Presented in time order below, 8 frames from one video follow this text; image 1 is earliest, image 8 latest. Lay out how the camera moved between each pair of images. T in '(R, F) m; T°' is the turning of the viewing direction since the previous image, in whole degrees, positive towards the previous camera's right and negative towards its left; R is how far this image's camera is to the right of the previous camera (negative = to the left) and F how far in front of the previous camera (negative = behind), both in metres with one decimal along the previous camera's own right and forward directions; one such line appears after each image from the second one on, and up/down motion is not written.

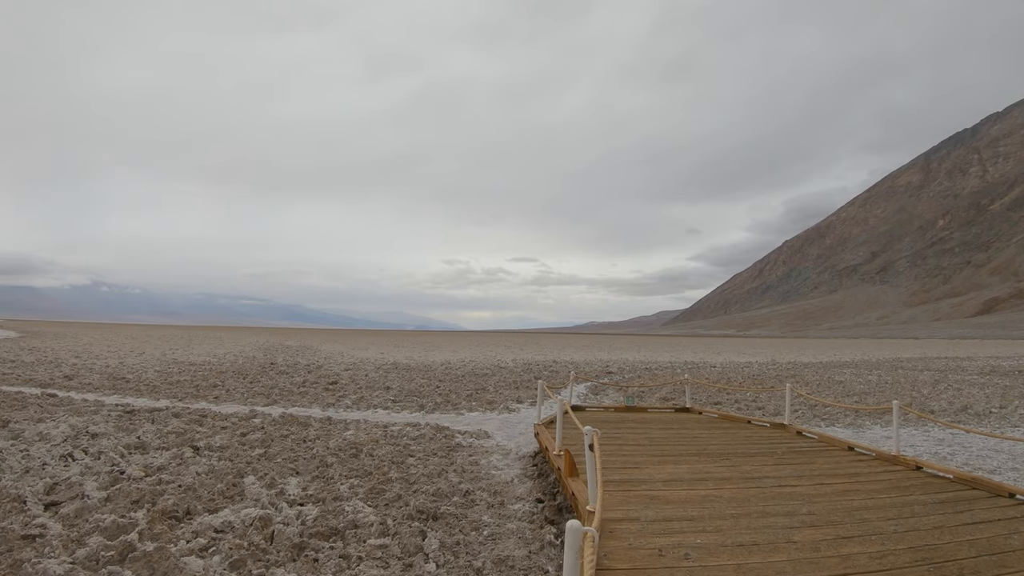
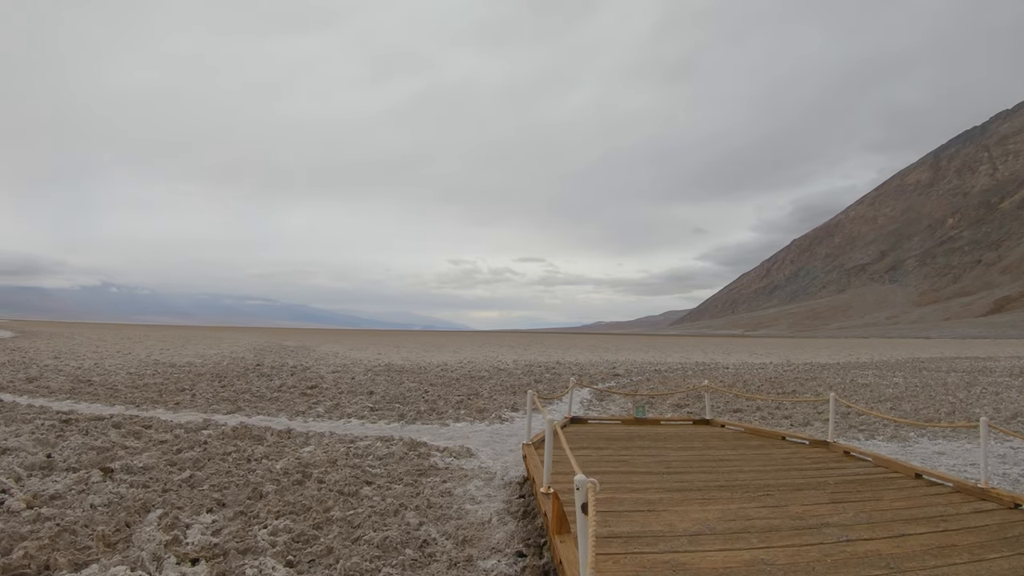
(+0.3, +1.4) m; -1°
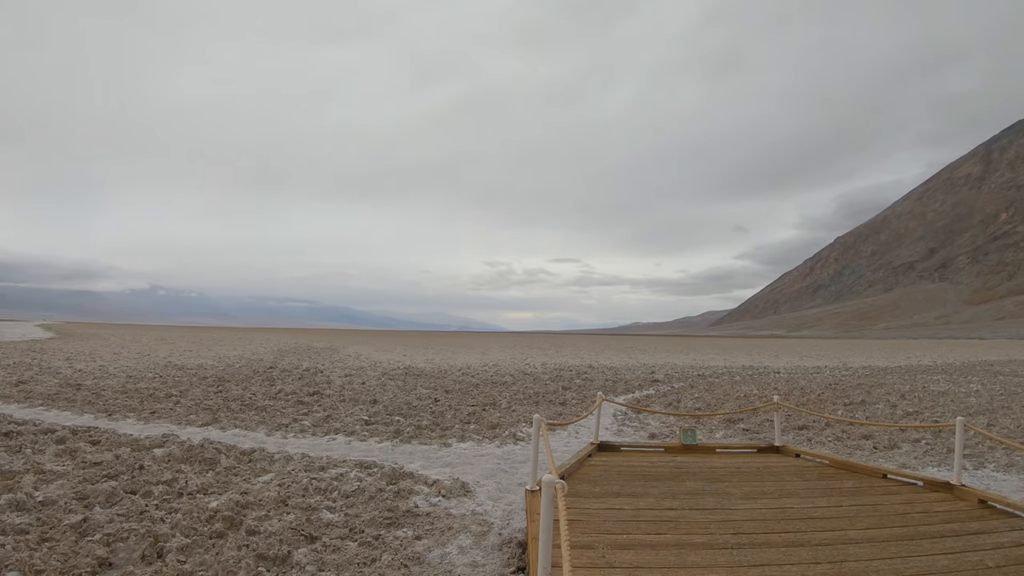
(+0.3, +1.7) m; -4°
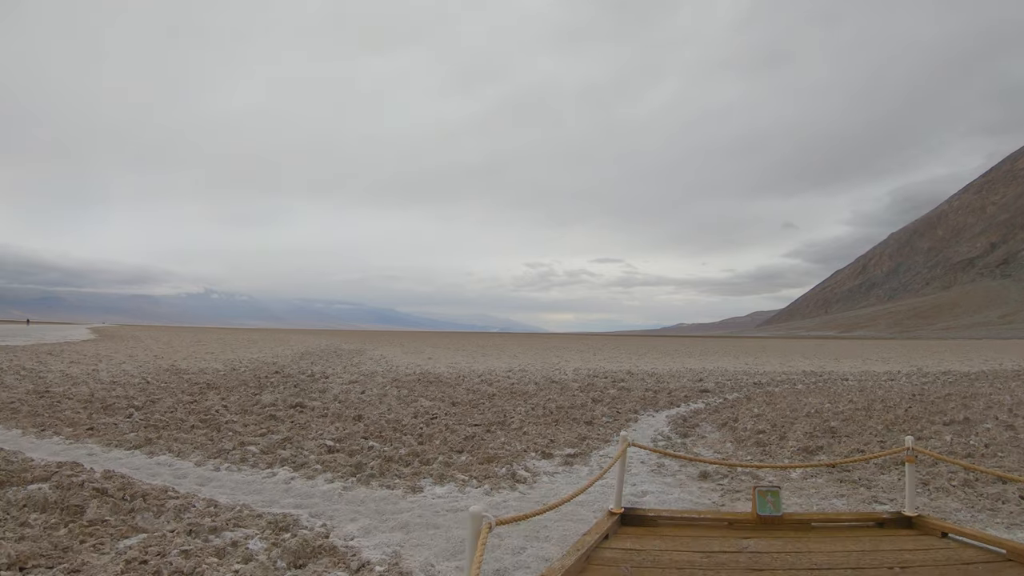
(+0.5, +2.2) m; -4°
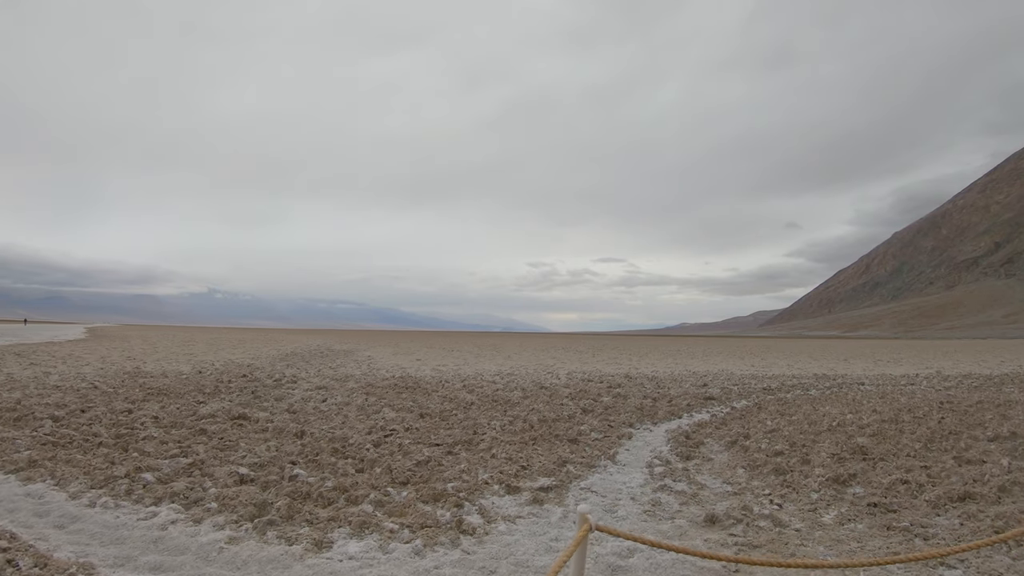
(+0.5, +1.5) m; 0°
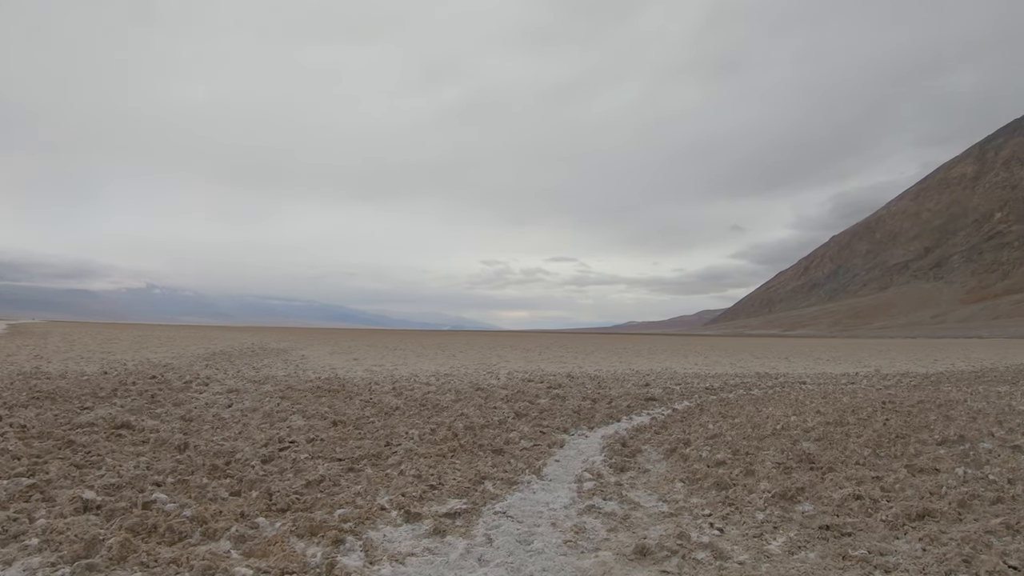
(+0.4, +0.9) m; +5°
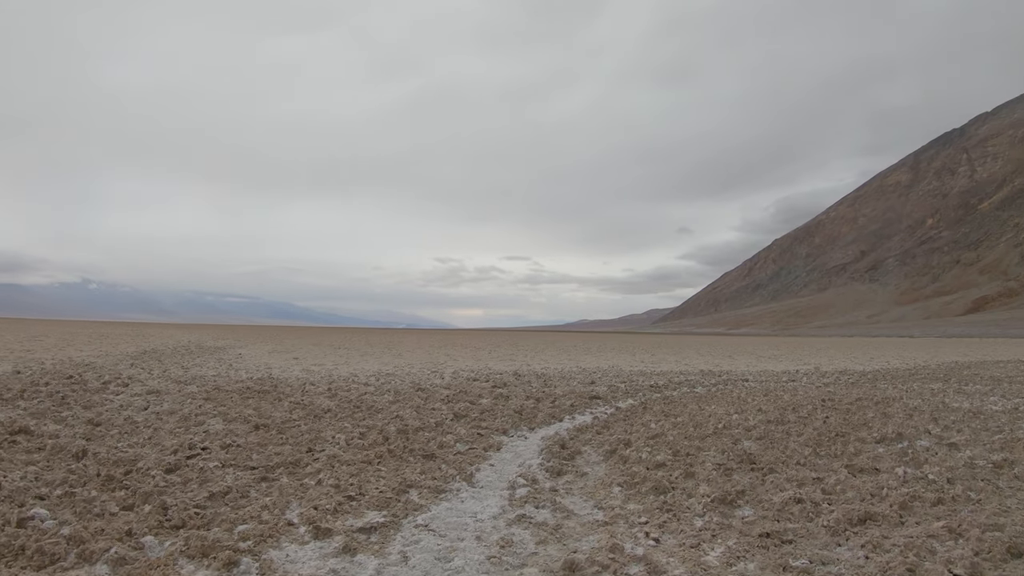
(+0.2, +0.4) m; +4°
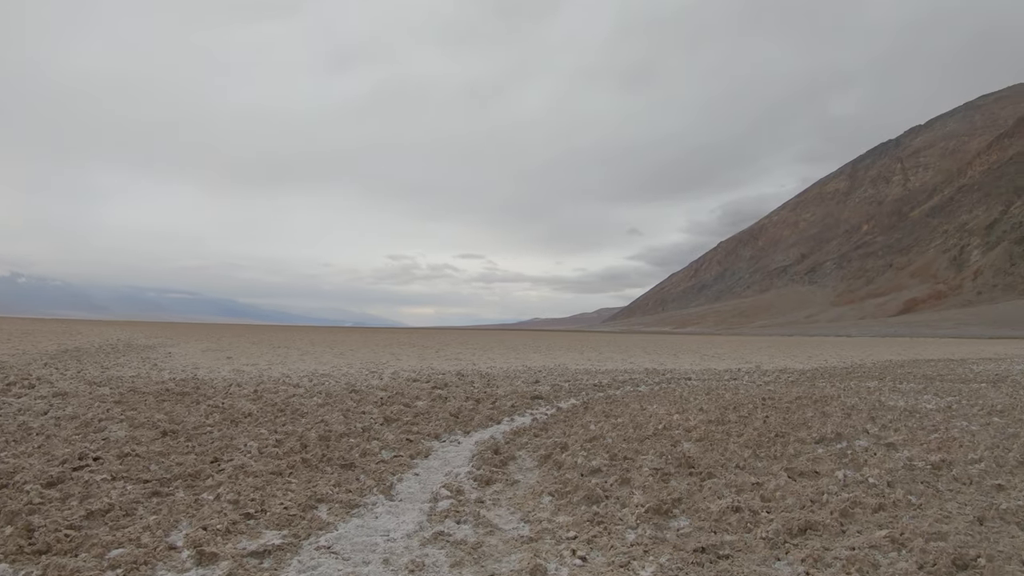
(+0.3, +0.4) m; +4°
